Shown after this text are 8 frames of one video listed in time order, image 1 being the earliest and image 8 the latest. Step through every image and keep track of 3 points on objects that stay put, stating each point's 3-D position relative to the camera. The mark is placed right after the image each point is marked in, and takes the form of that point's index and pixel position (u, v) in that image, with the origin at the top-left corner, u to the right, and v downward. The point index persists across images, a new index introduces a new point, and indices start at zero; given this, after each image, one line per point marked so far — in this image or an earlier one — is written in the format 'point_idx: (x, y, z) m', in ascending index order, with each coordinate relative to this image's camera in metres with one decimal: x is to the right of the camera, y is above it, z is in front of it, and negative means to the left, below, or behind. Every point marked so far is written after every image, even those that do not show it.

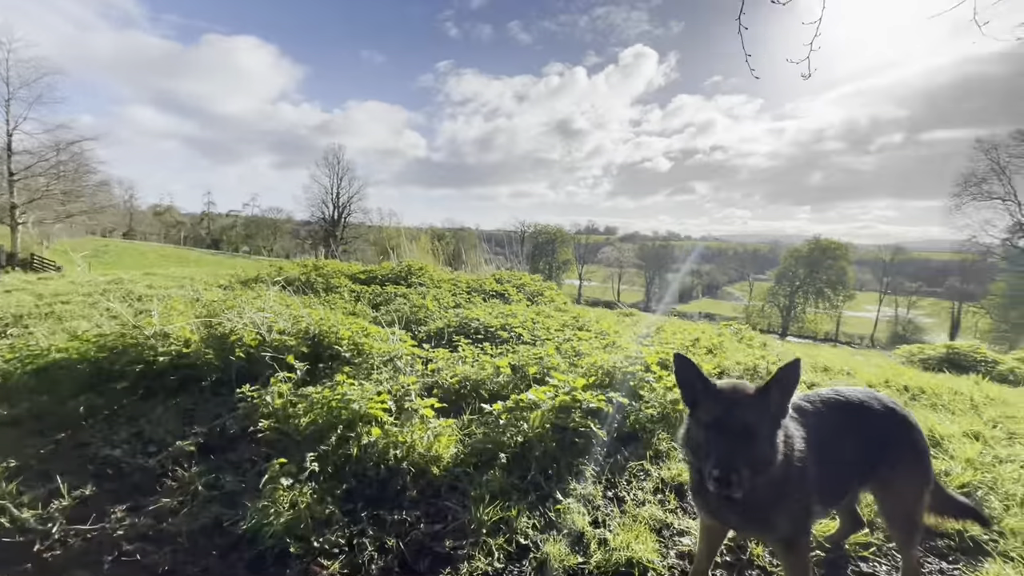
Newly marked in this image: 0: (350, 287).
0: (-2.7, 0.0, +8.0) m
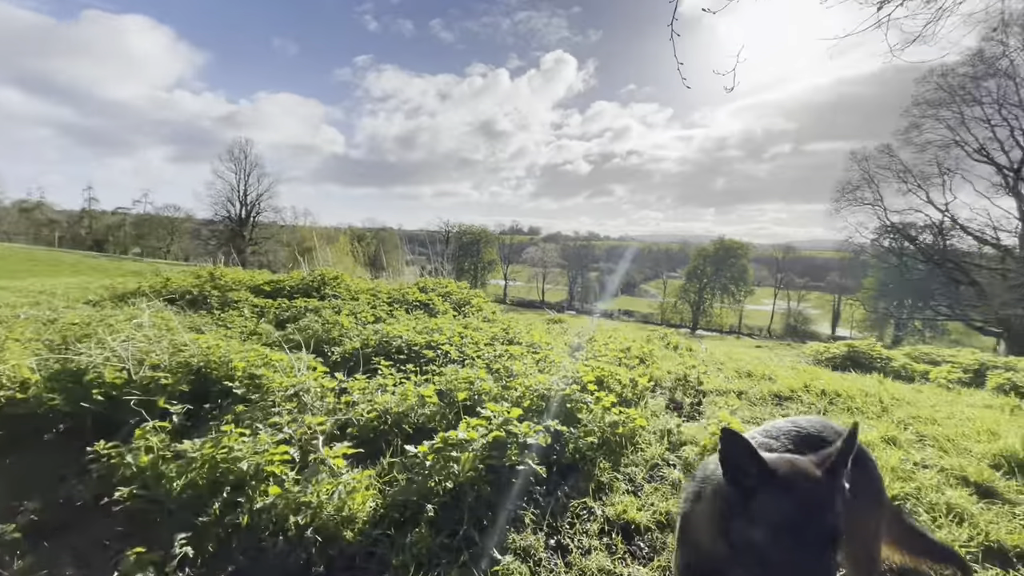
0: (-3.8, -0.2, +7.1) m
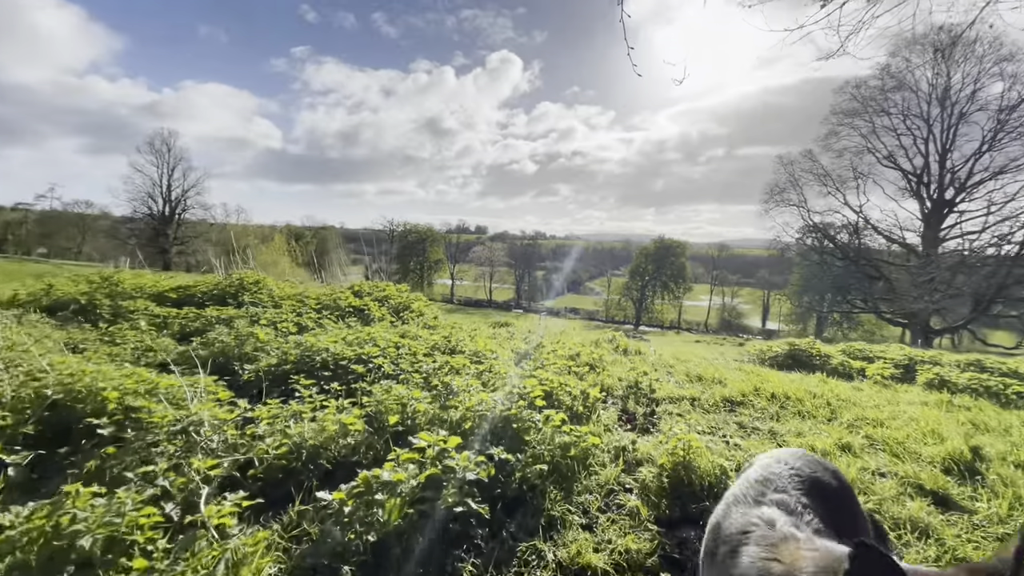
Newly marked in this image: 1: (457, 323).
0: (-4.6, -0.3, +6.1) m
1: (-1.0, -0.6, +8.5) m
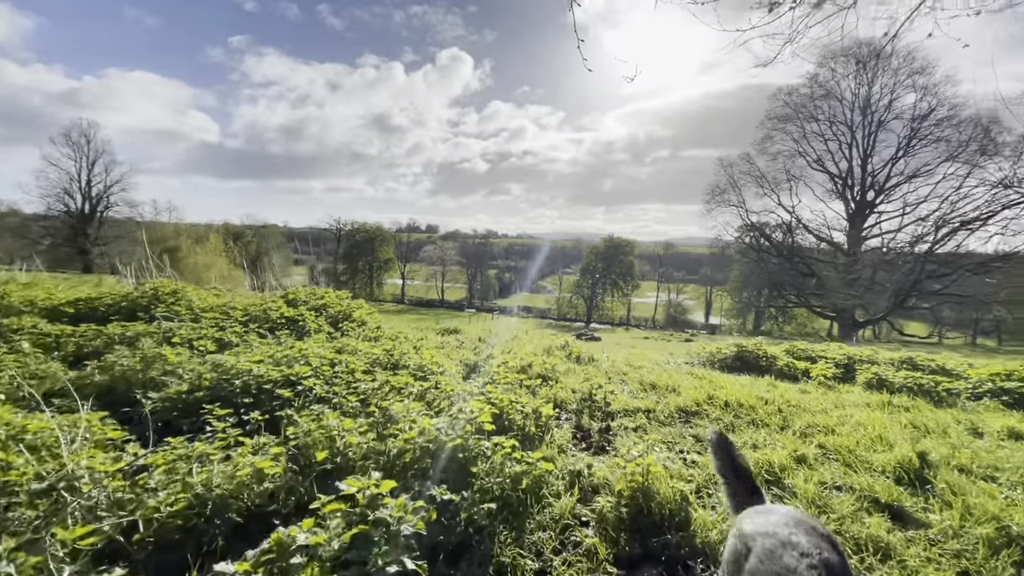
0: (-5.2, -0.5, +5.3) m
1: (-1.8, -0.7, +8.0) m
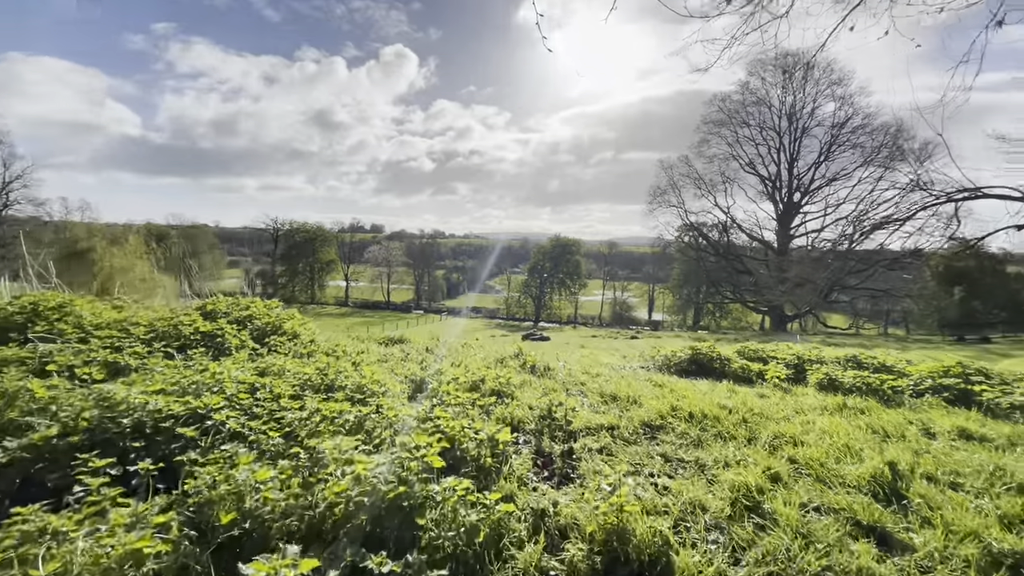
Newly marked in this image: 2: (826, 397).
0: (-5.7, -0.6, +4.2) m
1: (-2.6, -0.9, +7.3) m
2: (+4.2, -1.5, +6.4) m
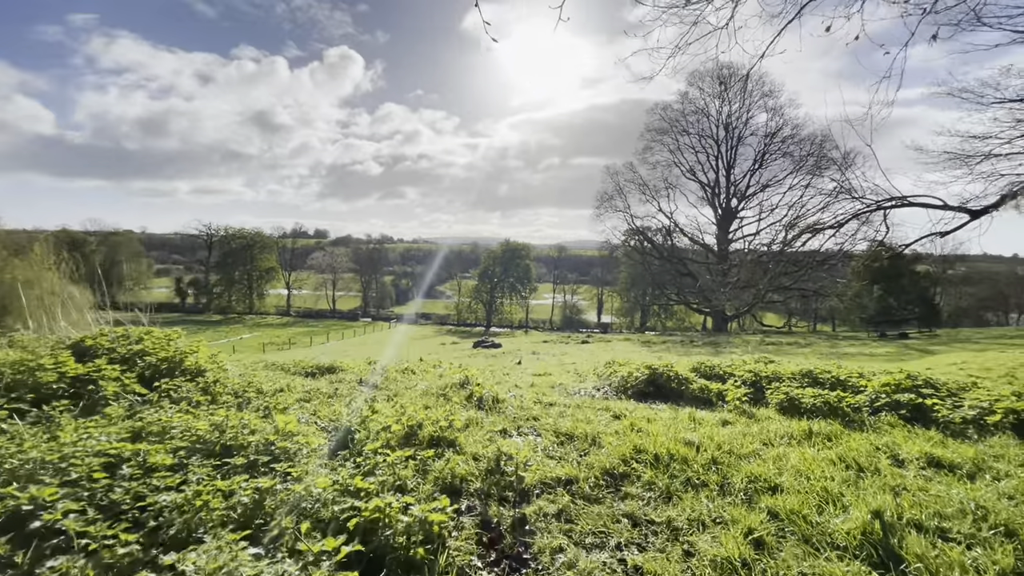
0: (-6.1, -1.0, +2.9) m
1: (-3.3, -1.2, +6.2) m
2: (+3.5, -1.7, +6.0) m
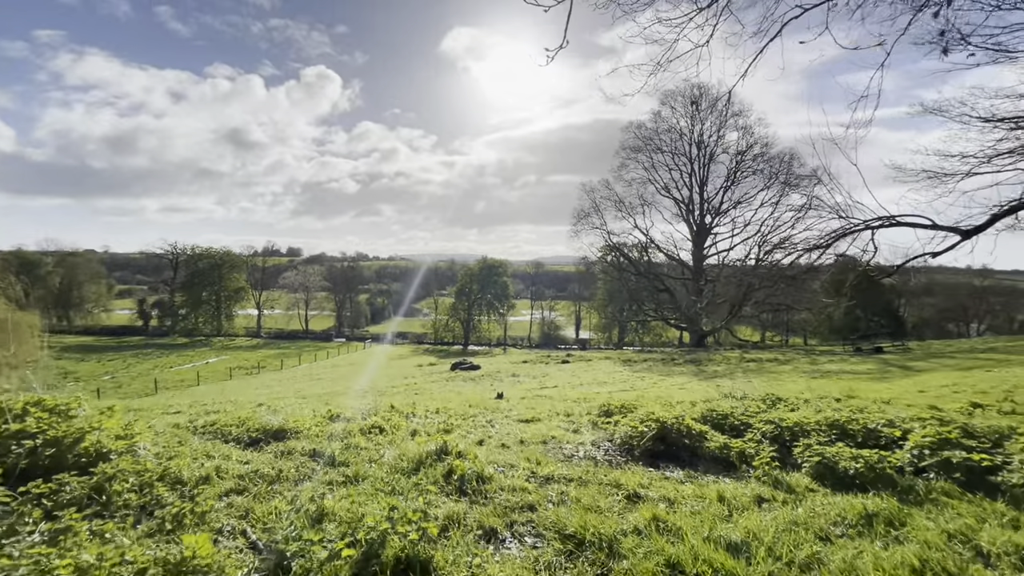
0: (-6.0, -1.5, +1.4) m
1: (-3.4, -1.8, +4.9) m
2: (+3.4, -2.2, +5.0) m
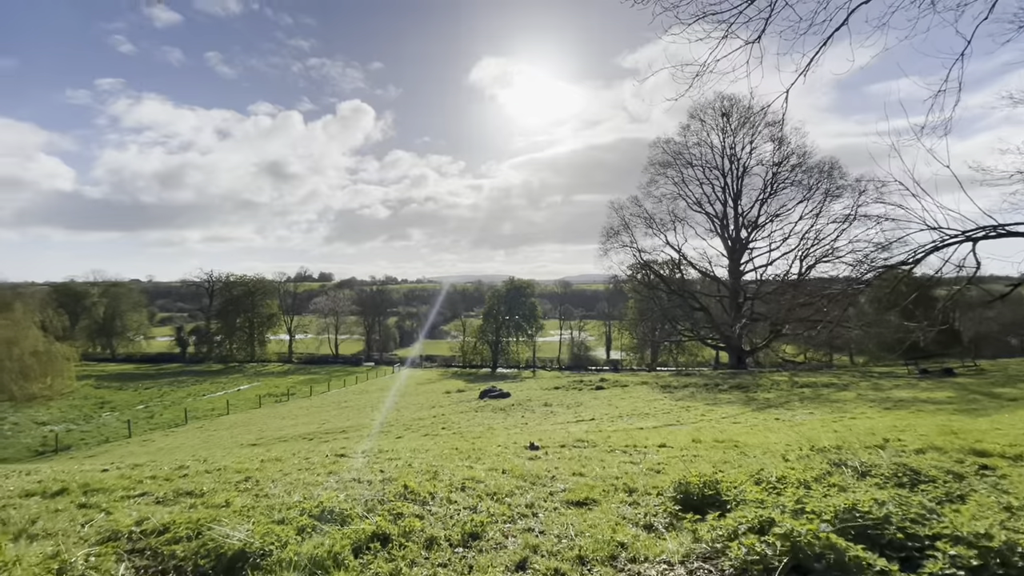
0: (-5.8, -2.0, -0.4) m
1: (-3.0, -2.4, +2.9) m
2: (+3.9, -2.6, +2.6) m
